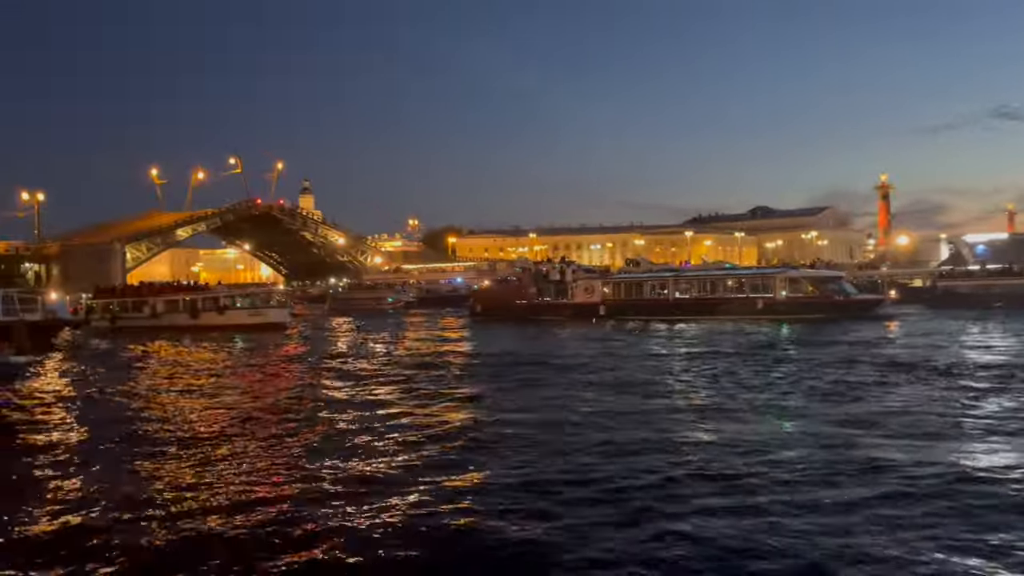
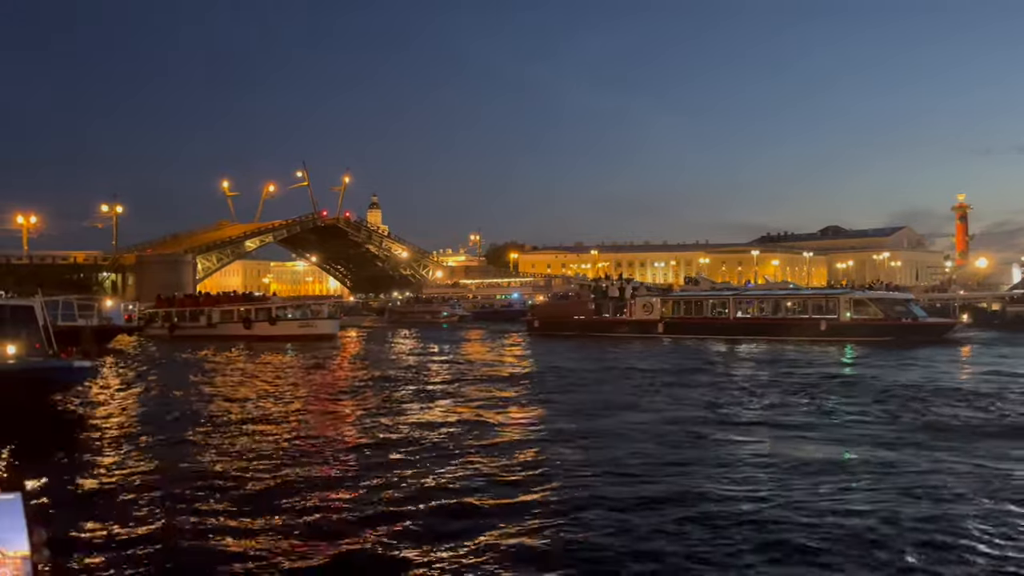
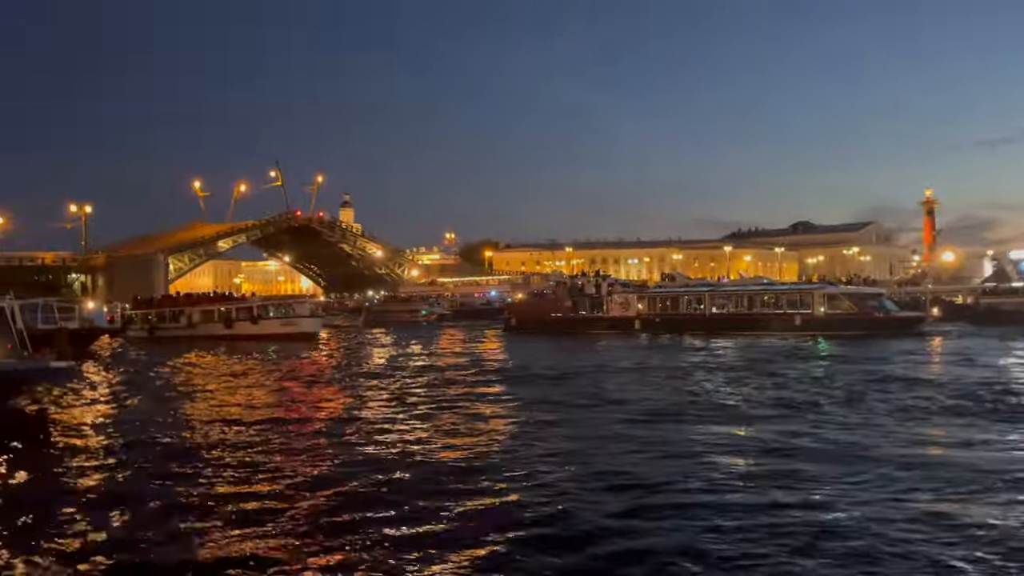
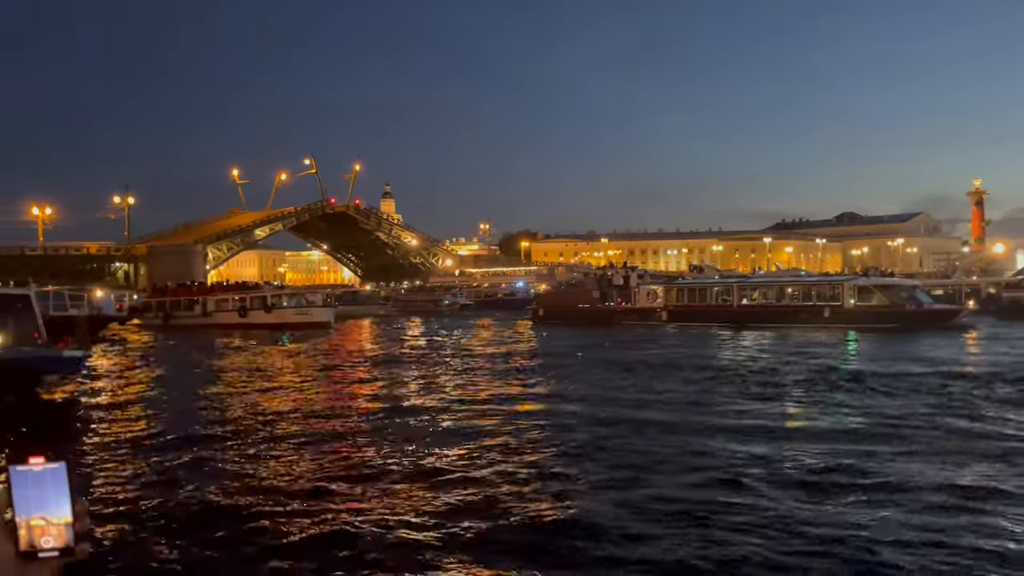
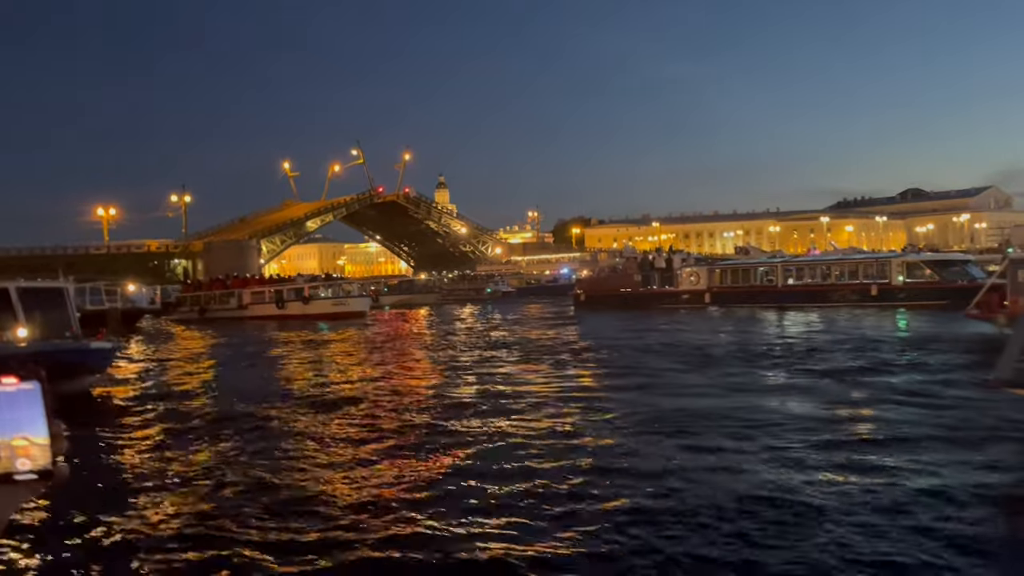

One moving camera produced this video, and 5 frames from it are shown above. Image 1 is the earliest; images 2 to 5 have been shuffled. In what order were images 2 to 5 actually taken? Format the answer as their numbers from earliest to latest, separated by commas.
3, 2, 4, 5
